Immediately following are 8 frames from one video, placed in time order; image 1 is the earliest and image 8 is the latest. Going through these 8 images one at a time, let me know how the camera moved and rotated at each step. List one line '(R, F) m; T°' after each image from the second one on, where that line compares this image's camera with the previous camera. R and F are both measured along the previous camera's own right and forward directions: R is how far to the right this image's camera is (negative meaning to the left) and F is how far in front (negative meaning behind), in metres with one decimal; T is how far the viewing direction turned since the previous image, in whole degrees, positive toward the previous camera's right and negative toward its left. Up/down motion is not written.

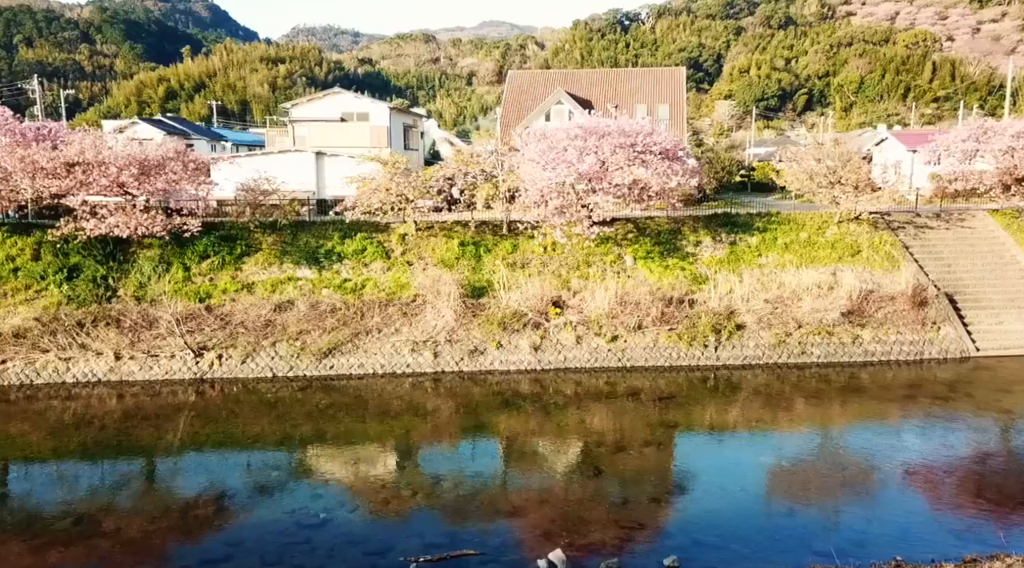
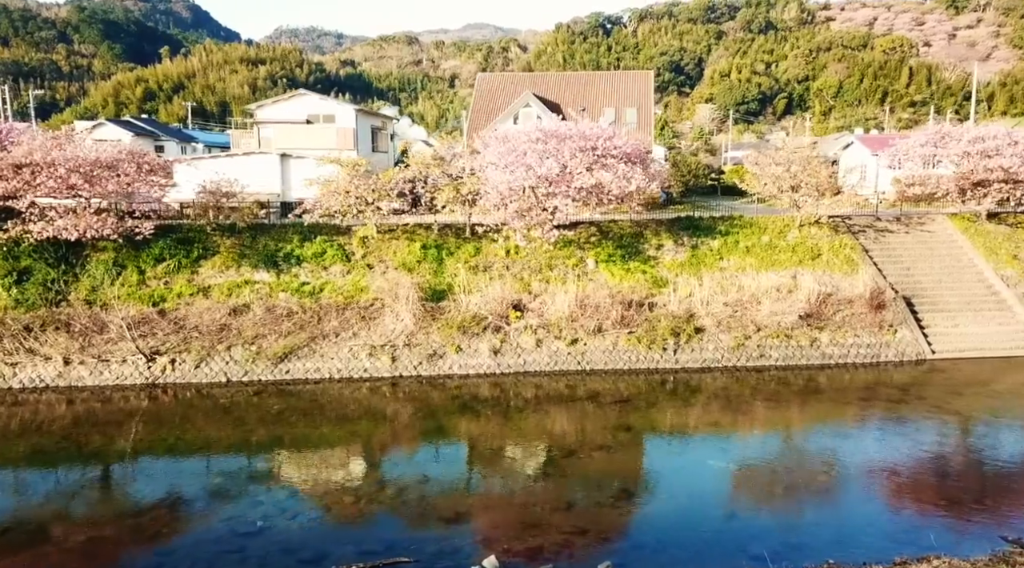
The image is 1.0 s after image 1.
(+0.5, 0.0) m; +1°
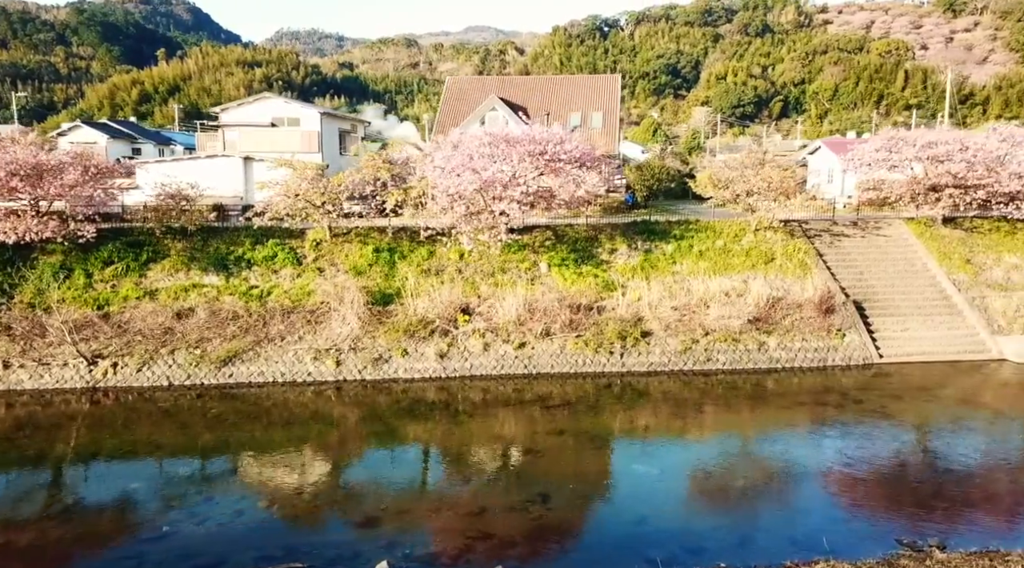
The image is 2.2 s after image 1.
(+1.1, 0.0) m; 0°
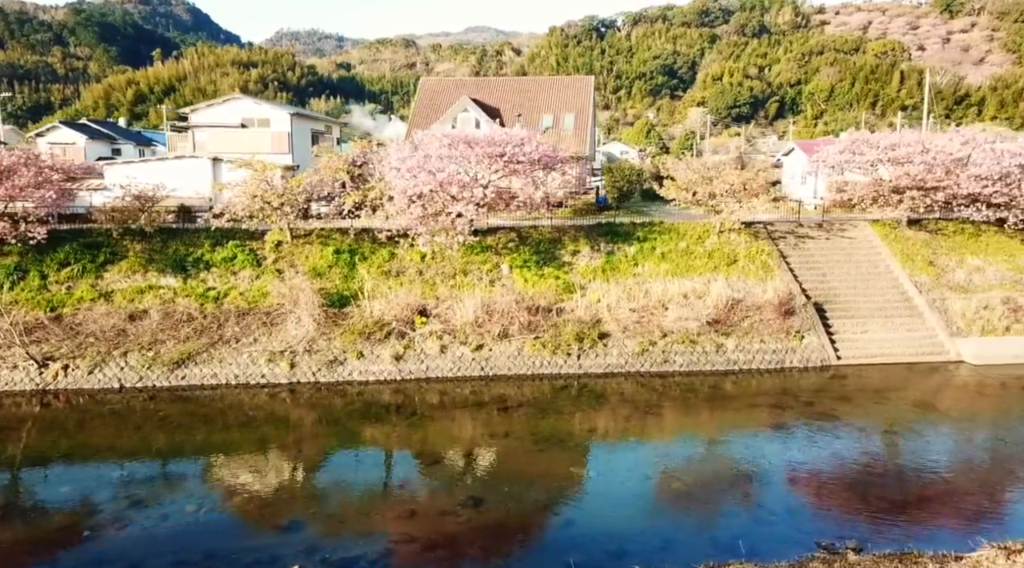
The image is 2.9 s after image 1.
(+0.9, 0.0) m; 0°
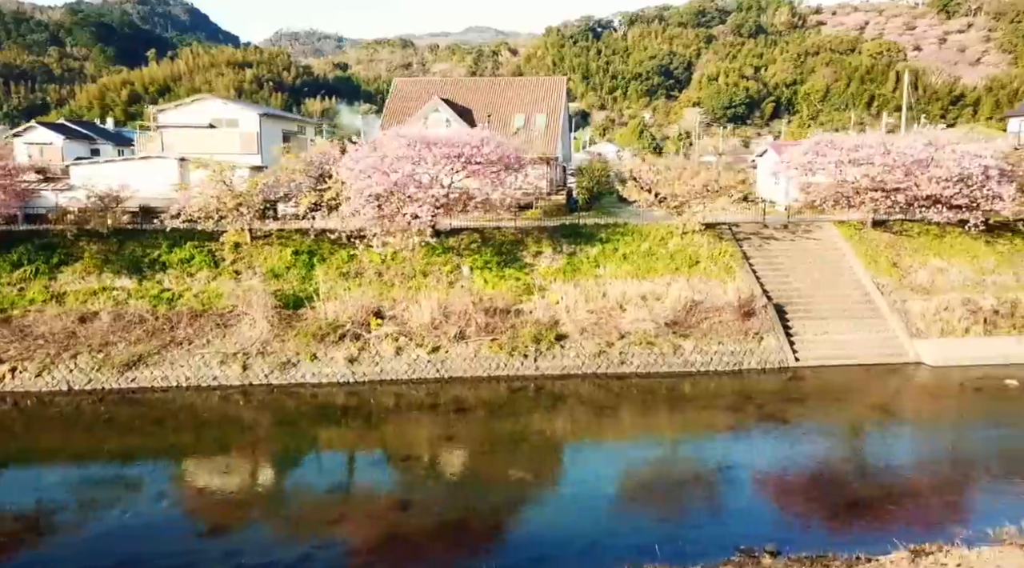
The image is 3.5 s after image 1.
(+0.9, +0.1) m; 0°
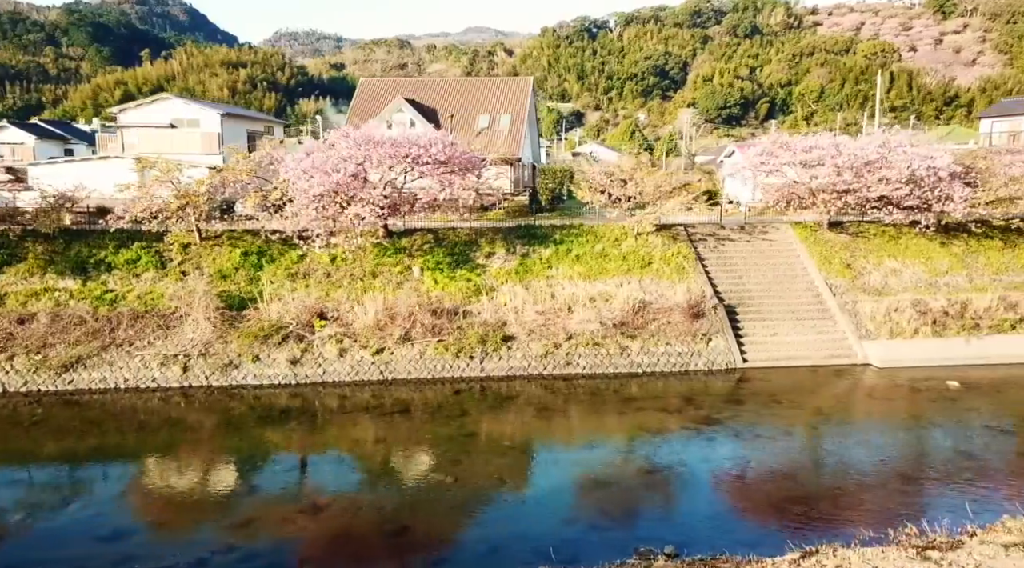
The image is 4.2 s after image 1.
(+1.2, +0.1) m; 0°
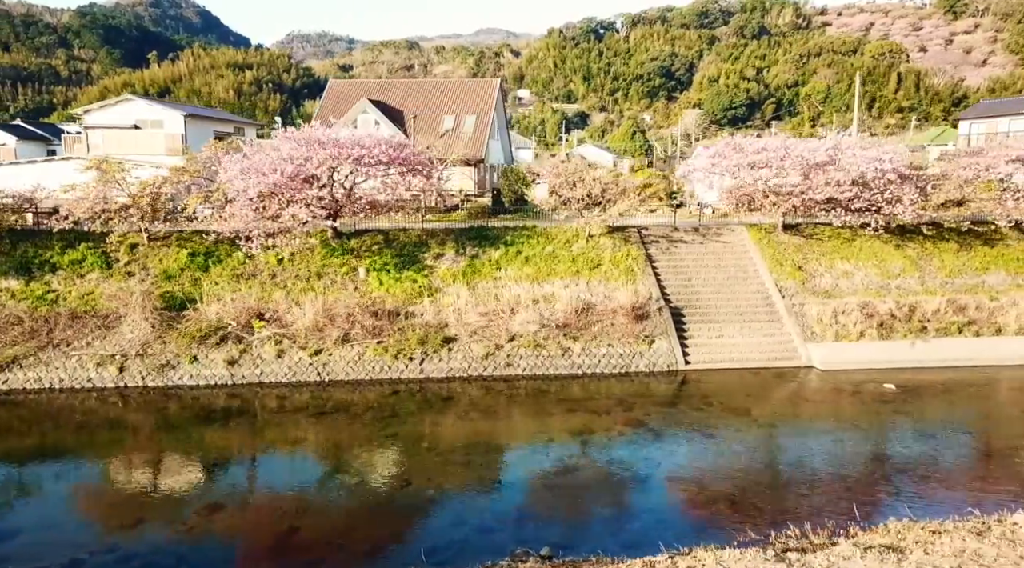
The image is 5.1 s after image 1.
(+1.5, 0.0) m; -1°
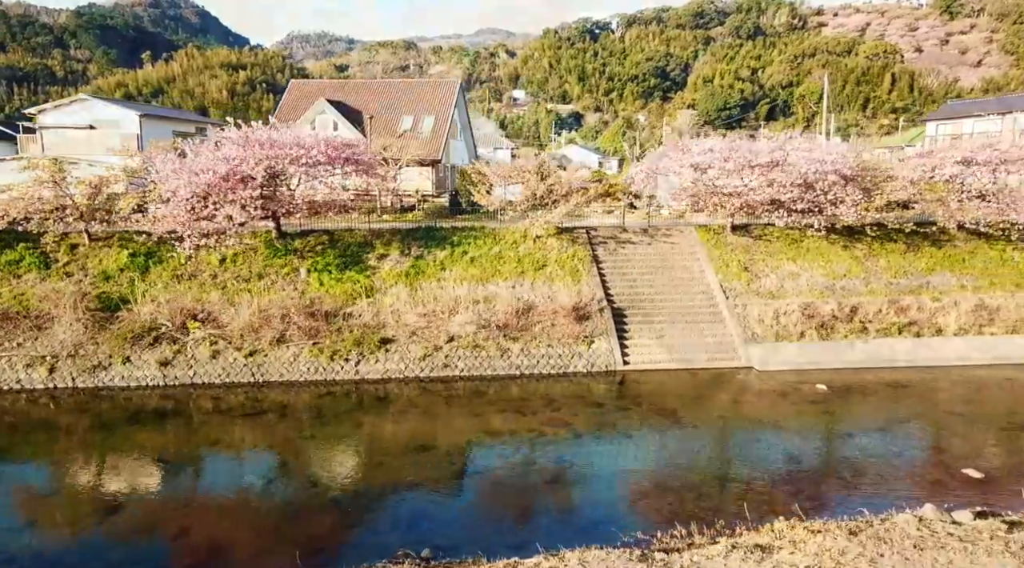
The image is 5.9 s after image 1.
(+1.4, +0.1) m; 0°
